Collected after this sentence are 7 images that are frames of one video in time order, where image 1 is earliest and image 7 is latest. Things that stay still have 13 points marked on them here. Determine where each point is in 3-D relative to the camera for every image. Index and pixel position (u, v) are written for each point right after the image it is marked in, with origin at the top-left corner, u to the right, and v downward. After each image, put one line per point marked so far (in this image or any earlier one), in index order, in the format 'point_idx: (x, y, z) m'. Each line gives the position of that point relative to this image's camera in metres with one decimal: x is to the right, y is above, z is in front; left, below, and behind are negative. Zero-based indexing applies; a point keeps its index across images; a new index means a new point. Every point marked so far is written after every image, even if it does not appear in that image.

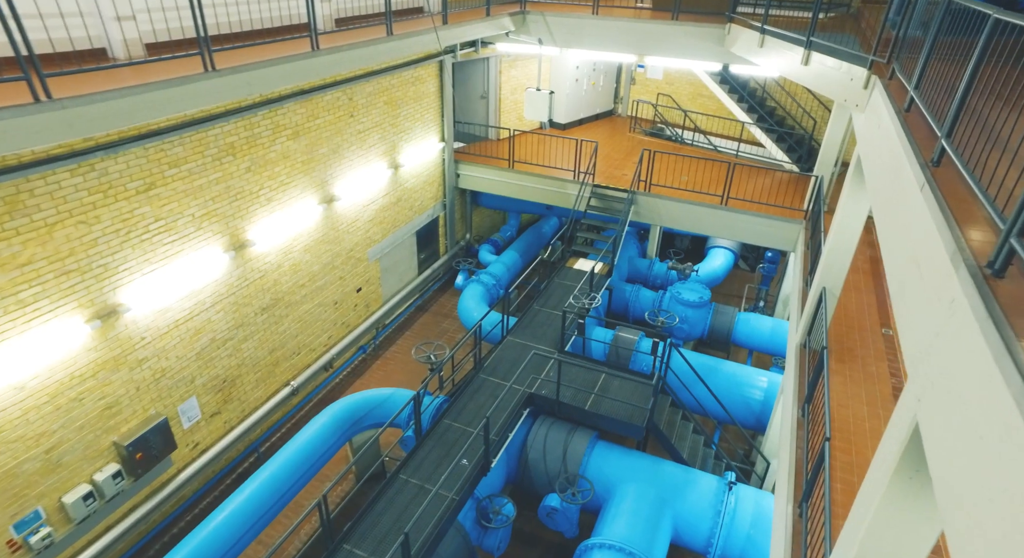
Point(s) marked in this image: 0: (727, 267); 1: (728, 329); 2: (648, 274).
0: (+4.6, +0.2, +12.1) m
1: (+4.0, -0.9, +10.5) m
2: (+2.9, +0.1, +12.2) m
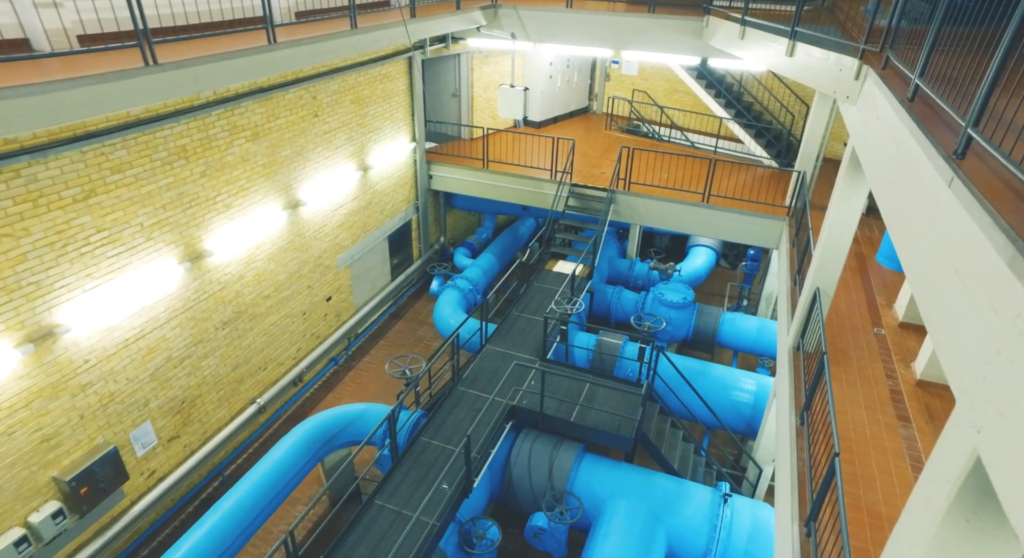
0: (+4.1, +0.3, +11.8) m
1: (+3.6, -0.9, +10.2) m
2: (+2.4, +0.1, +11.9) m
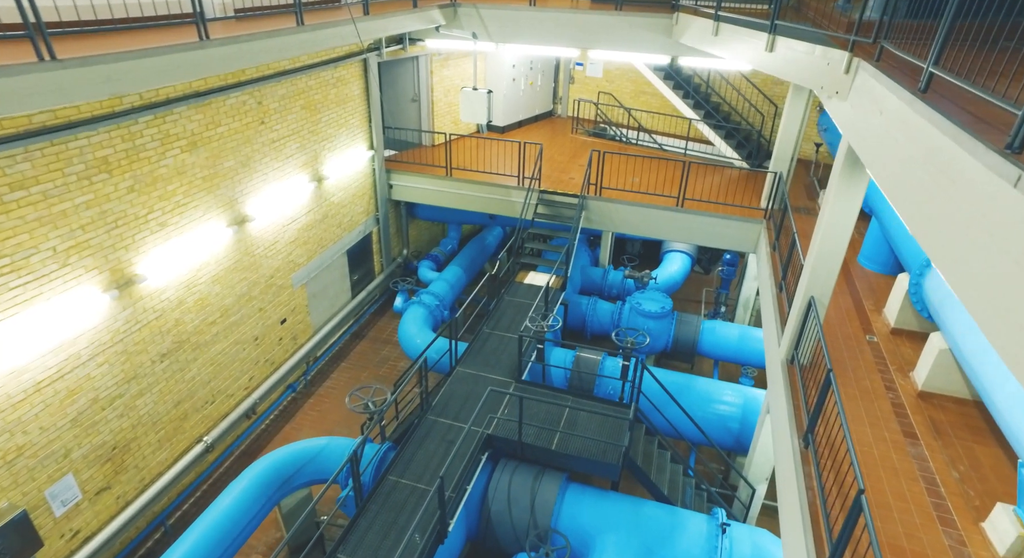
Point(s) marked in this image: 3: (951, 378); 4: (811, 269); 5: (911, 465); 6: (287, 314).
0: (+3.4, +0.1, +11.5) m
1: (+3.1, -1.1, +9.8) m
2: (+1.8, -0.1, +11.4) m
3: (+4.3, -1.0, +5.6) m
4: (+3.0, +0.1, +5.8) m
5: (+3.5, -1.6, +4.9) m
6: (-3.9, -0.6, +9.7) m
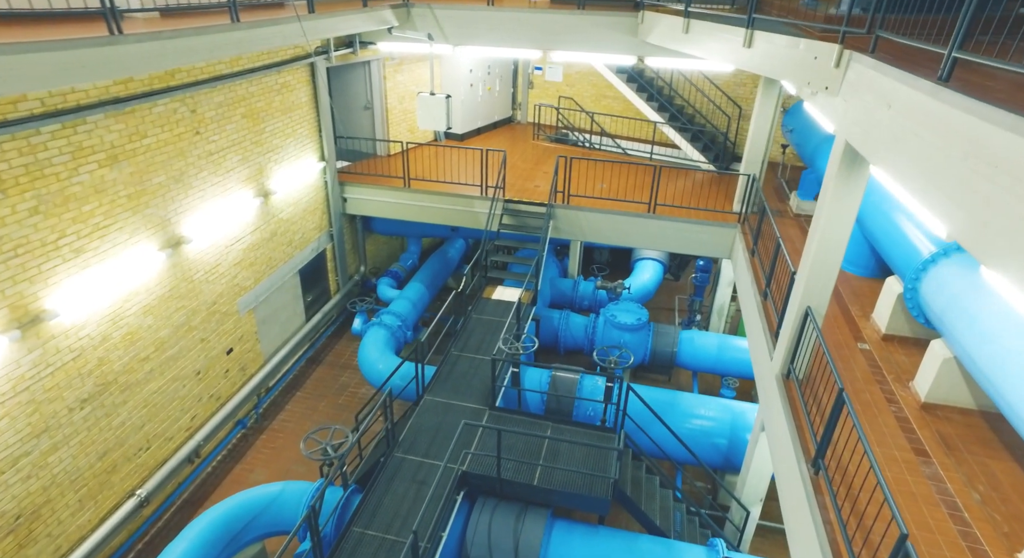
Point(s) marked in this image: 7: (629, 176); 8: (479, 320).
0: (+2.8, 0.0, +11.1) m
1: (+2.7, -1.2, +9.4) m
2: (+1.2, -0.3, +10.9) m
3: (+4.1, -1.0, +5.3) m
4: (+2.8, 0.0, +5.4) m
5: (+3.4, -1.7, +4.6) m
6: (-4.3, -1.0, +8.8) m
7: (+2.4, +2.1, +11.8) m
8: (-0.5, -0.6, +8.9) m
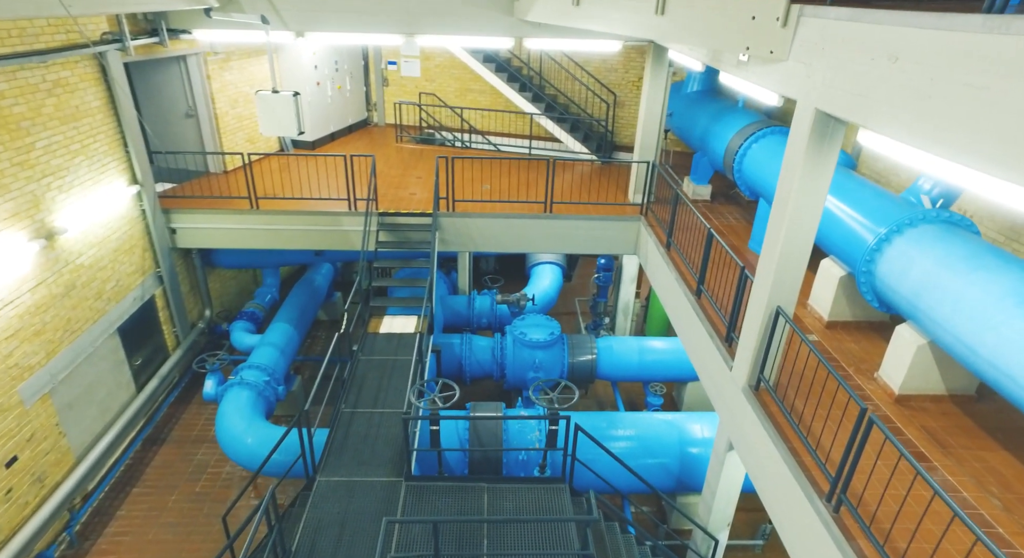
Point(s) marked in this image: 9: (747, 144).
0: (+0.8, -0.1, +10.2) m
1: (+1.2, -1.3, +8.5) m
2: (-0.7, -0.6, +9.6) m
3: (+3.6, -0.8, +4.9) m
4: (+2.1, +0.1, +4.6) m
5: (+3.1, -1.5, +4.0) m
6: (-5.4, -1.9, +6.3) m
7: (0.0, +2.0, +10.8) m
8: (-1.8, -1.1, +7.2) m
9: (+3.4, +1.9, +8.1) m
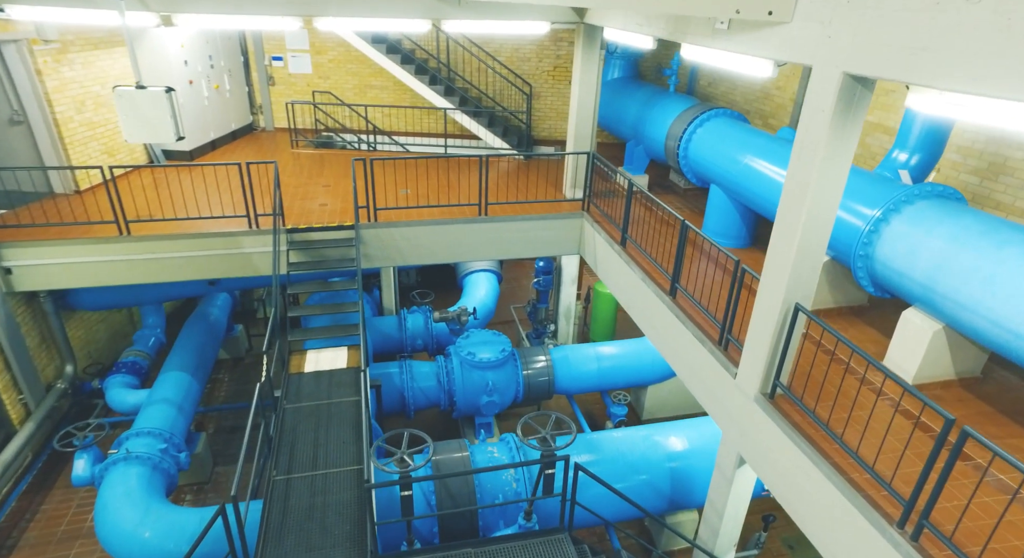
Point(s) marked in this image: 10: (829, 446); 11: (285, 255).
0: (-0.3, -0.3, +9.3) m
1: (+0.5, -1.3, +7.7) m
2: (-1.6, -0.8, +8.5) m
3: (+3.4, -0.7, +4.5) m
4: (+2.0, +0.1, +4.0) m
5: (+3.1, -1.4, +3.6) m
6: (-5.6, -2.5, +4.4) m
7: (-1.3, +1.8, +9.7) m
8: (-2.2, -1.4, +5.9) m
9: (+2.4, +2.0, +7.7) m
10: (+2.2, -1.2, +4.0) m
11: (-3.0, +0.3, +7.6) m
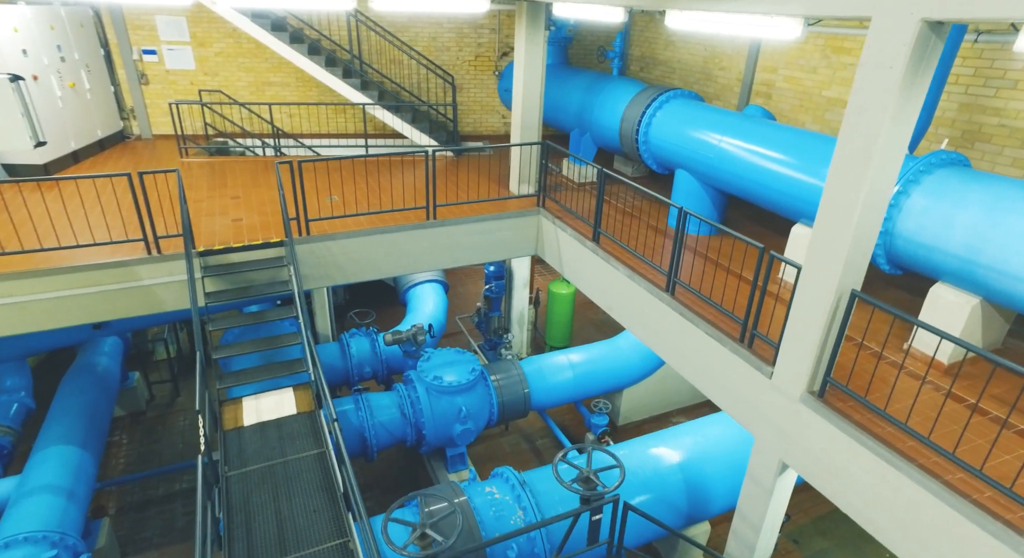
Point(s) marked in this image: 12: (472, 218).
0: (-1.0, -0.4, +8.3) m
1: (+0.1, -1.4, +6.9) m
2: (-2.1, -1.1, +7.3) m
3: (+3.5, -0.4, +4.3) m
4: (+2.1, +0.2, +3.6) m
5: (+3.5, -1.2, +3.3) m
6: (-5.1, -3.0, +2.6) m
7: (-2.3, +1.5, +8.6) m
8: (-2.2, -1.7, +4.7) m
9: (+1.8, +2.1, +7.3) m
10: (+2.5, -1.1, +3.6) m
11: (-3.4, 0.0, +6.2) m
12: (-0.5, +0.8, +7.4) m
